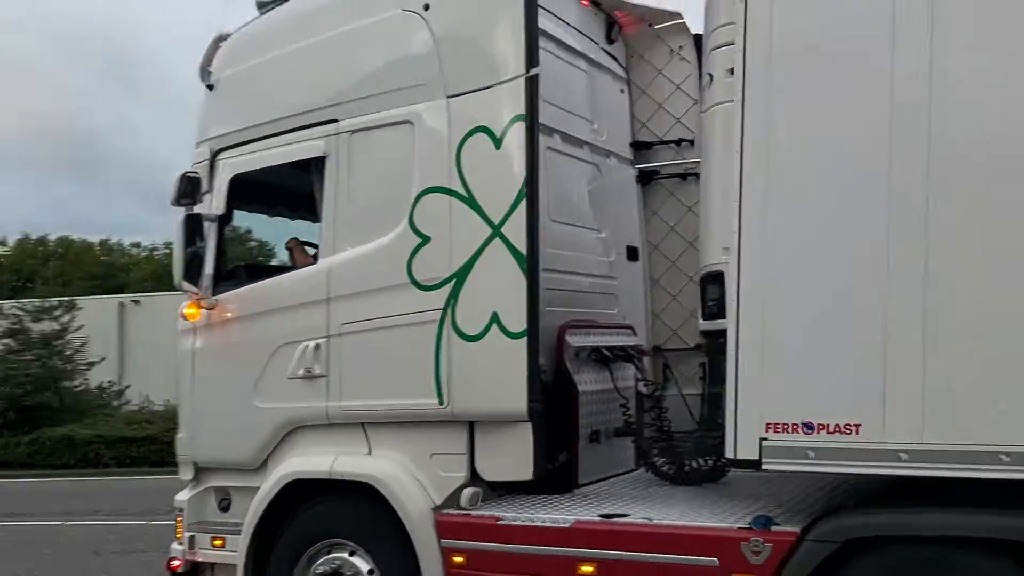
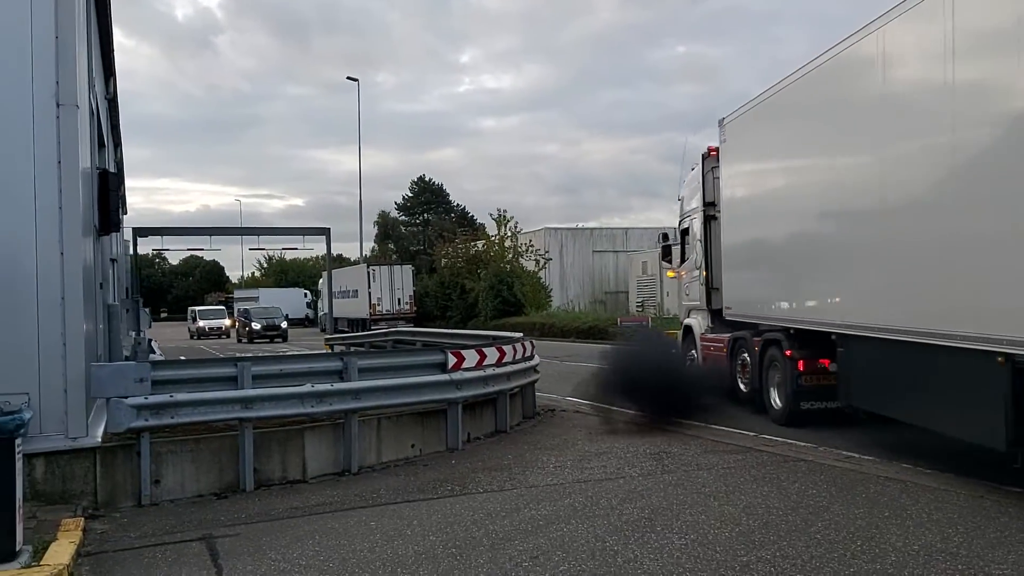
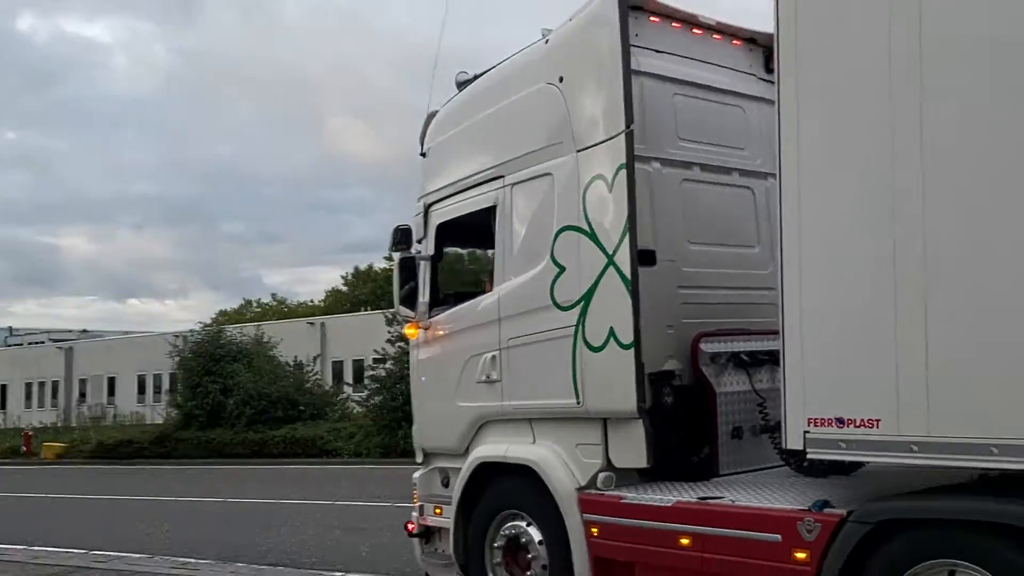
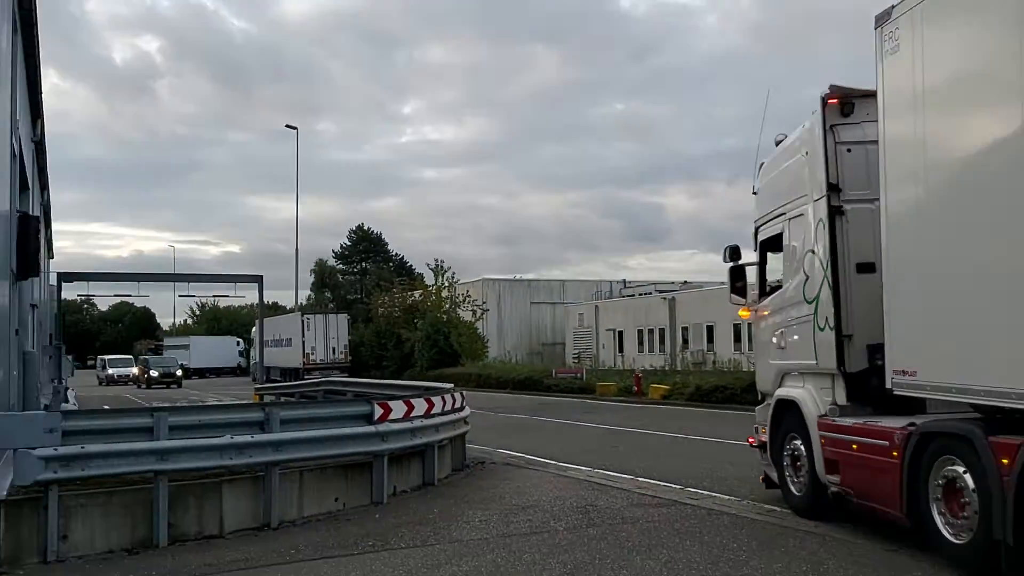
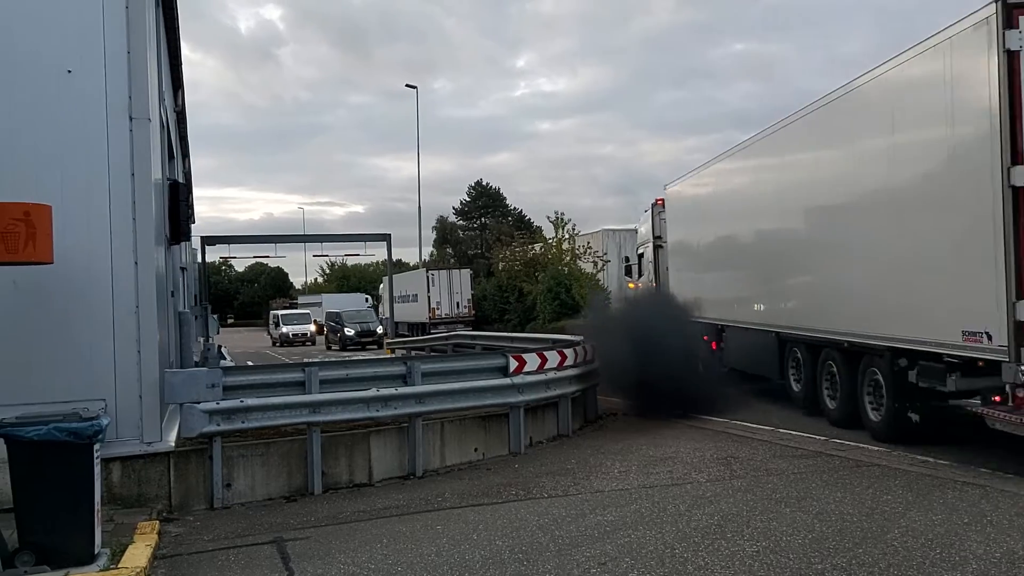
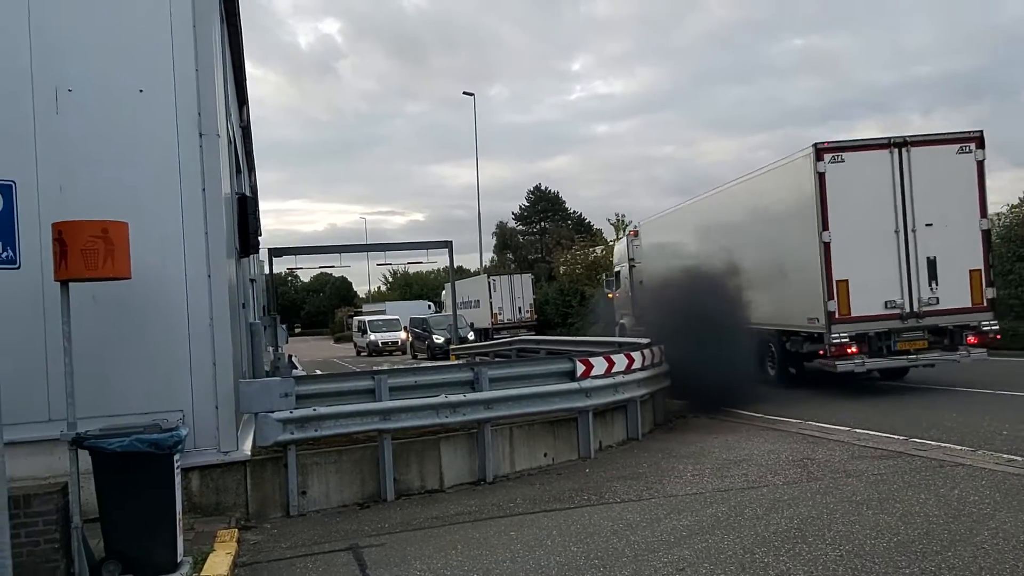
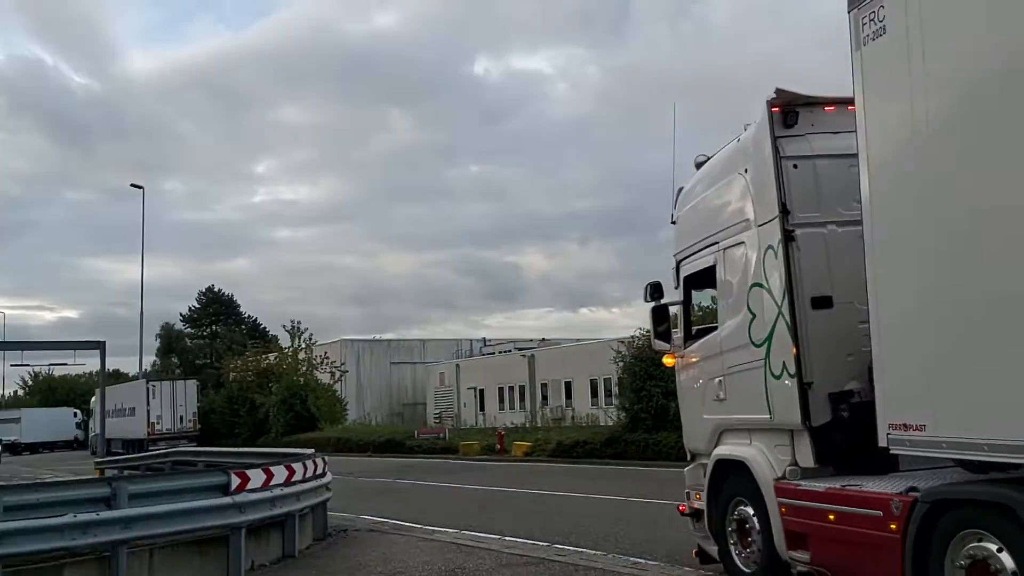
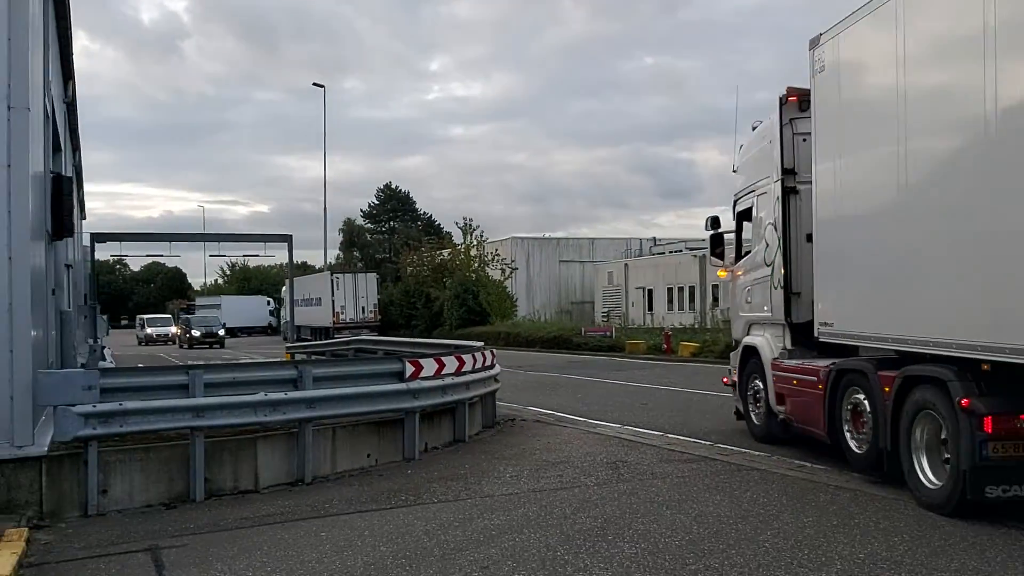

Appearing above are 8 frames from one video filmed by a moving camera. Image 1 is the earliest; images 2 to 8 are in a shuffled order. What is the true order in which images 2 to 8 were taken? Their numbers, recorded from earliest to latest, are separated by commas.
3, 7, 4, 8, 2, 5, 6
